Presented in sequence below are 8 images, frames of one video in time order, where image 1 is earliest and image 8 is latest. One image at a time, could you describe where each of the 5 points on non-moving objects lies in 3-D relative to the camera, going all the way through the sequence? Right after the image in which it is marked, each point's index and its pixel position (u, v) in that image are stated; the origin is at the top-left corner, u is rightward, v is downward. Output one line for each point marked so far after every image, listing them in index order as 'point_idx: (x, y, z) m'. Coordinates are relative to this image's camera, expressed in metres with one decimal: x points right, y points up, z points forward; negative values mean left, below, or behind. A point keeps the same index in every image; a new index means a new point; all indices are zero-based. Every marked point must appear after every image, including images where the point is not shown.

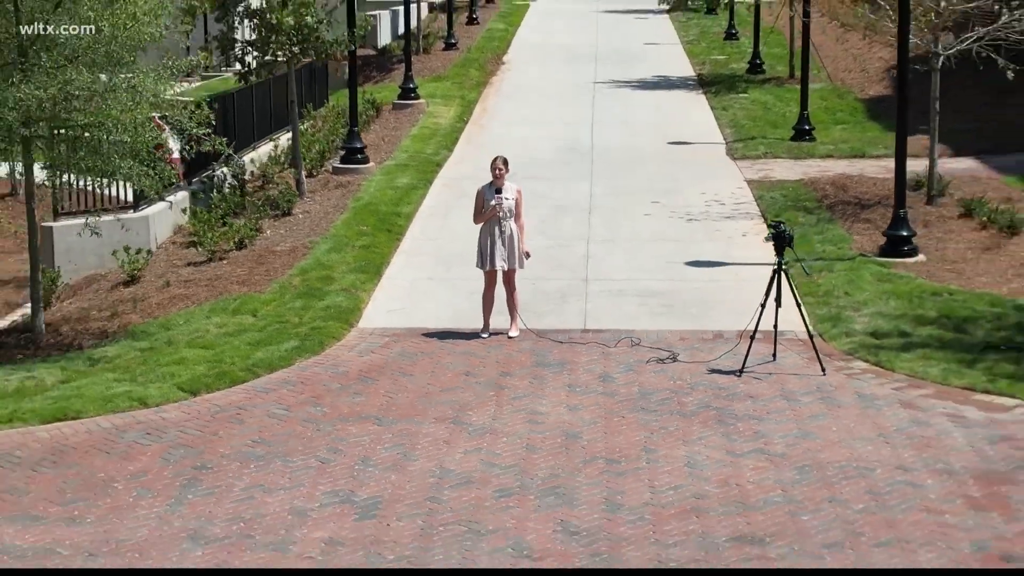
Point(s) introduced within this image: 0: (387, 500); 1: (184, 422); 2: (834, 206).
0: (-0.6, -1.0, +8.6) m
1: (-1.8, -0.7, +10.1) m
2: (+2.7, +0.7, +16.1) m
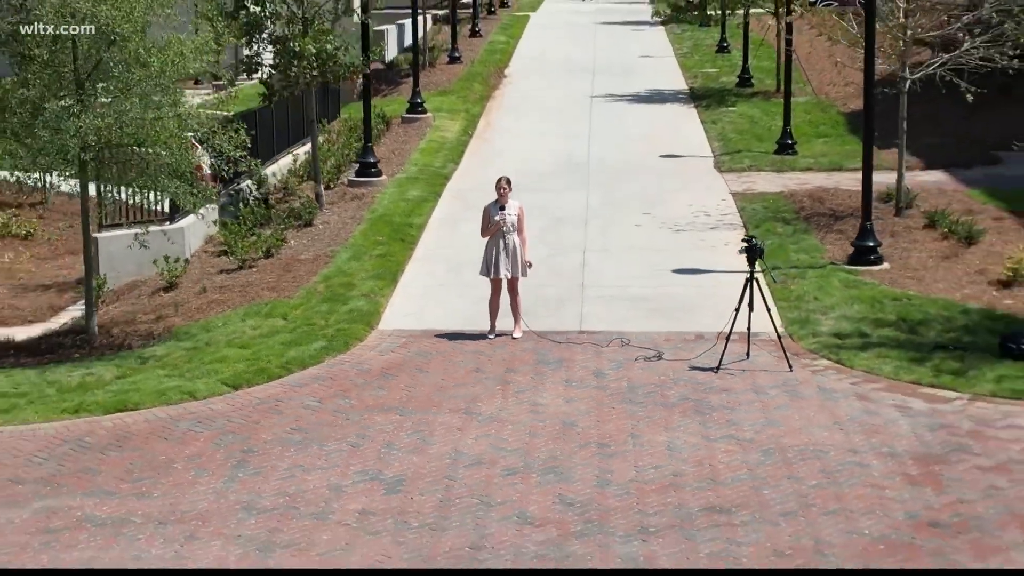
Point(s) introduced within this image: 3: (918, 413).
0: (-0.5, -1.0, +10.1) m
1: (-1.7, -0.8, +11.5) m
2: (+2.8, +0.7, +17.5) m
3: (+2.4, -0.7, +11.1) m
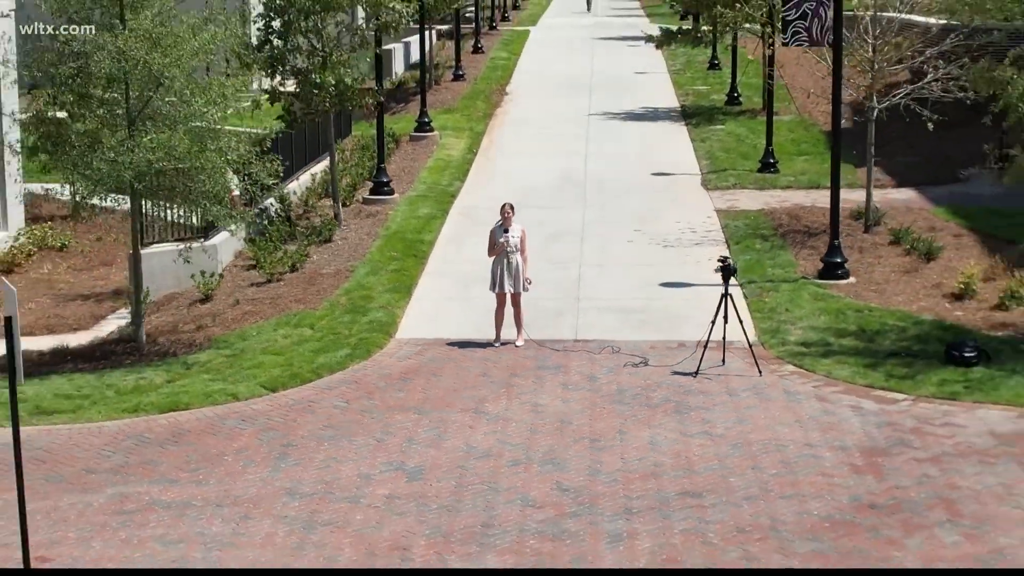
0: (-0.5, -1.1, +11.7) m
1: (-1.7, -0.9, +13.2) m
2: (+2.8, +0.5, +19.2) m
3: (+2.4, -0.8, +12.7) m
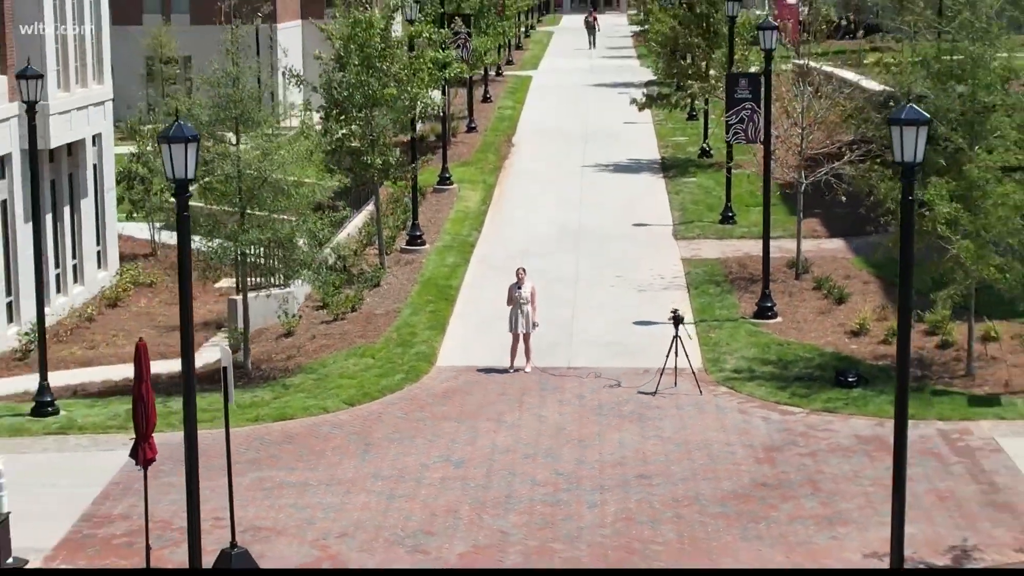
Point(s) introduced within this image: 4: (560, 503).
0: (-0.4, -1.6, +17.1) m
1: (-1.6, -1.3, +18.6) m
2: (+2.9, +0.1, +24.6) m
3: (+2.5, -1.3, +18.1) m
4: (+0.4, -1.8, +15.6) m
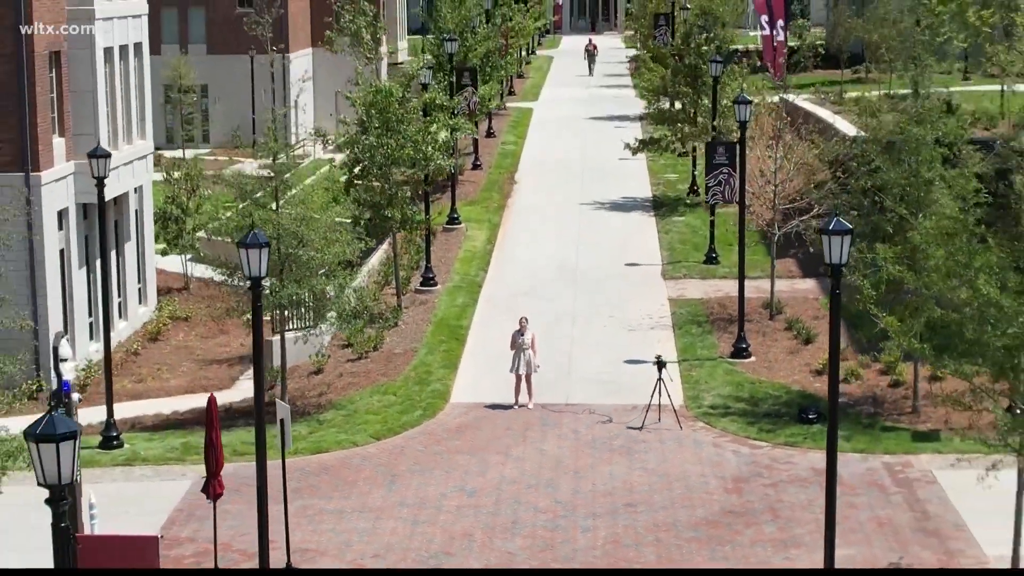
0: (-0.4, -2.1, +20.0) m
1: (-1.5, -1.9, +21.4) m
2: (+3.0, -0.5, +27.5) m
3: (+2.6, -1.9, +21.0) m
4: (+0.5, -2.4, +18.5) m
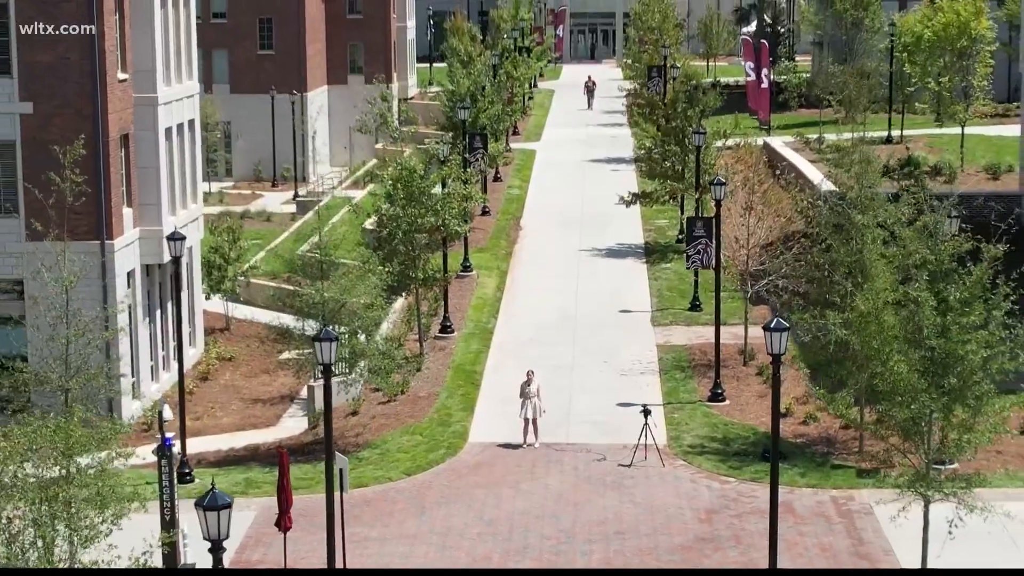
0: (-0.2, -3.0, +24.2) m
1: (-1.4, -2.7, +25.6) m
2: (+3.1, -1.3, +31.6) m
3: (+2.7, -2.7, +25.2) m
4: (+0.6, -3.2, +22.7) m
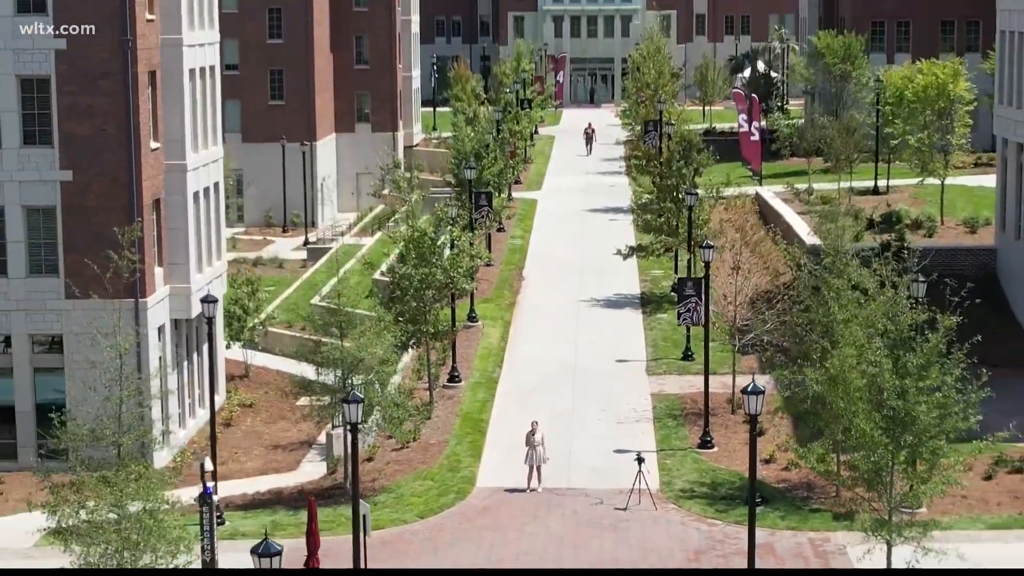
0: (-0.1, -3.8, +26.5) m
1: (-1.3, -3.6, +27.9) m
2: (+3.2, -2.3, +34.0) m
3: (+2.8, -3.6, +27.5) m
4: (+0.7, -4.0, +25.0) m
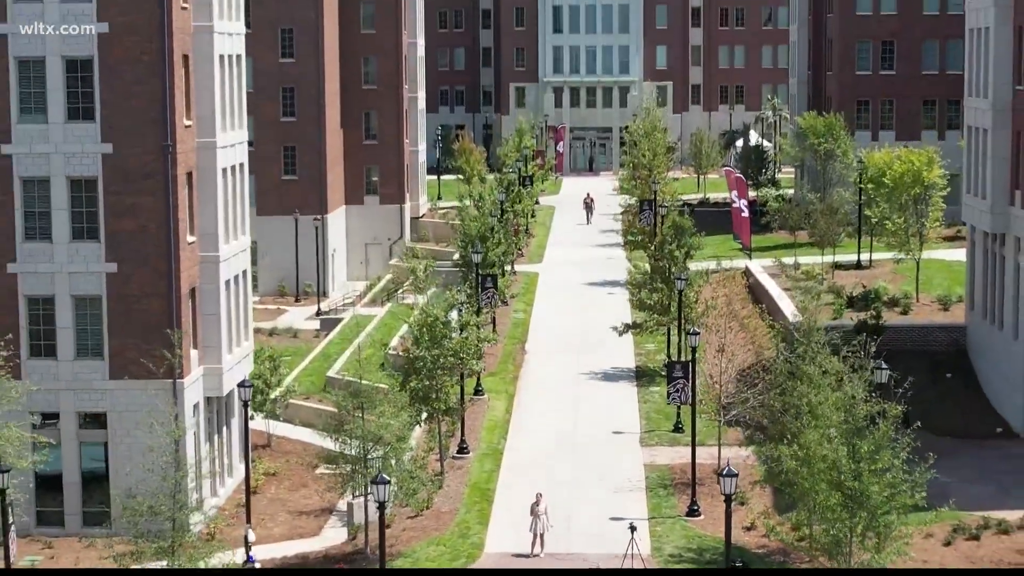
0: (-0.1, -5.2, +29.6) m
1: (-1.2, -5.0, +31.0) m
2: (+3.3, -3.9, +37.1) m
3: (+2.9, -5.0, +30.6) m
4: (+0.7, -5.4, +28.1) m
